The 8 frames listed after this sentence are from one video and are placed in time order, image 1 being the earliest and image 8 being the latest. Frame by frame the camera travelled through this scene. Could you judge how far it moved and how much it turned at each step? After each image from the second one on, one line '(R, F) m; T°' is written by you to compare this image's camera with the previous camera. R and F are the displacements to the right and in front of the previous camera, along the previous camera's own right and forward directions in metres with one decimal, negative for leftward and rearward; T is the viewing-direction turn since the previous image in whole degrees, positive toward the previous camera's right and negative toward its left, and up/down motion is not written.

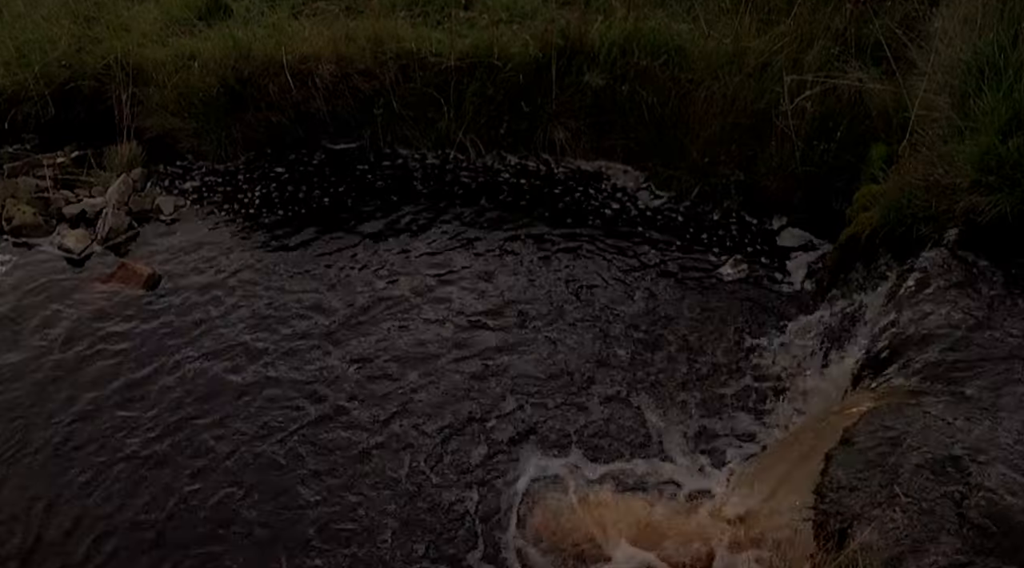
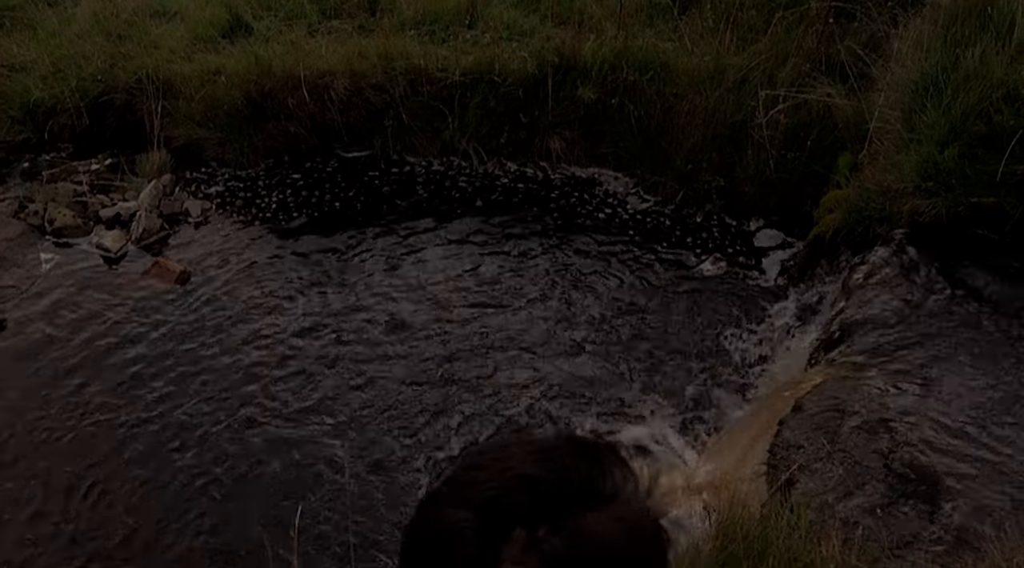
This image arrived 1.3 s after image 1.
(0.0, -0.5) m; 0°
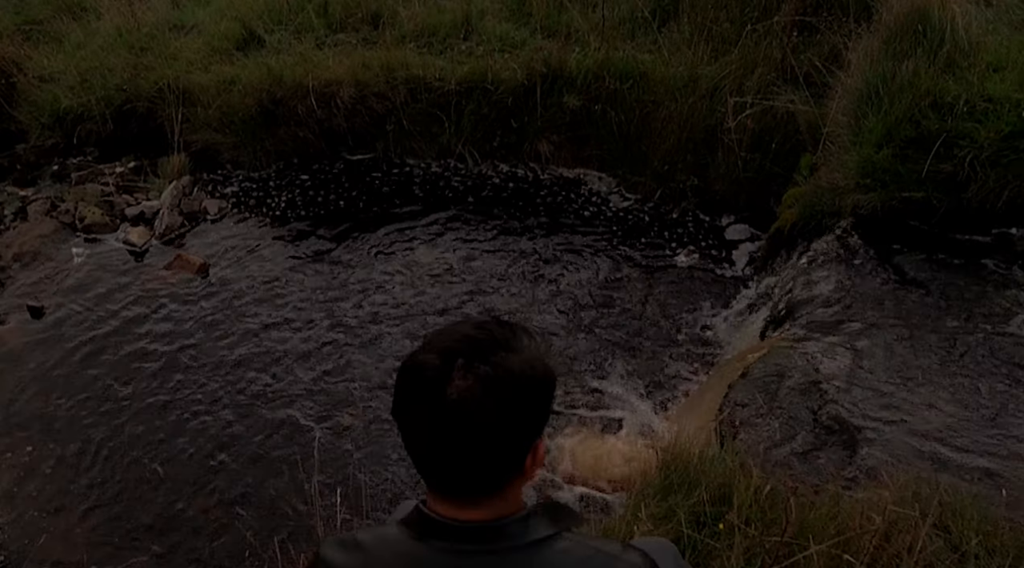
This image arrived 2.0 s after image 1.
(+0.1, -0.6) m; 0°
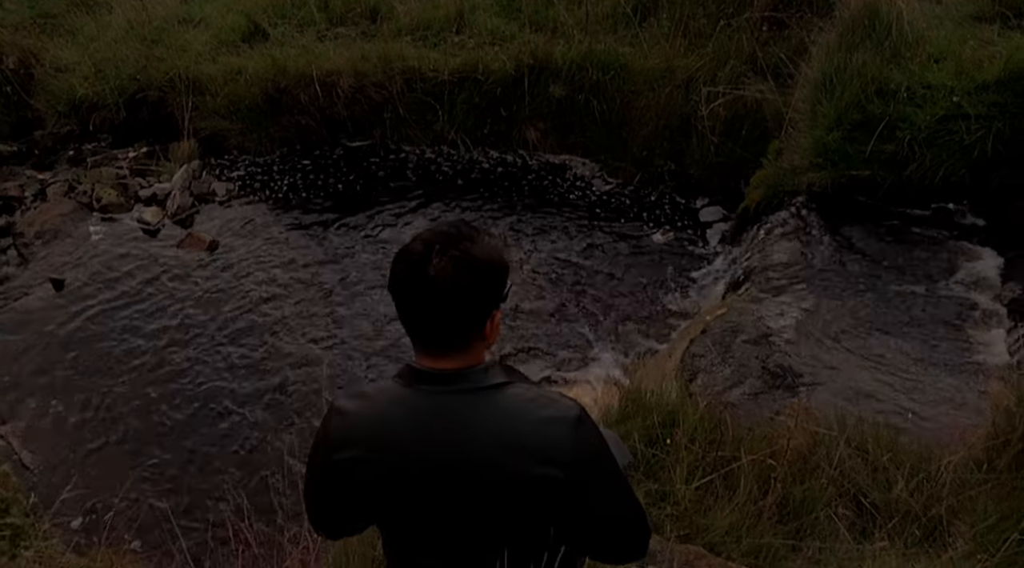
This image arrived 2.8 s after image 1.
(+0.1, -0.5) m; 0°
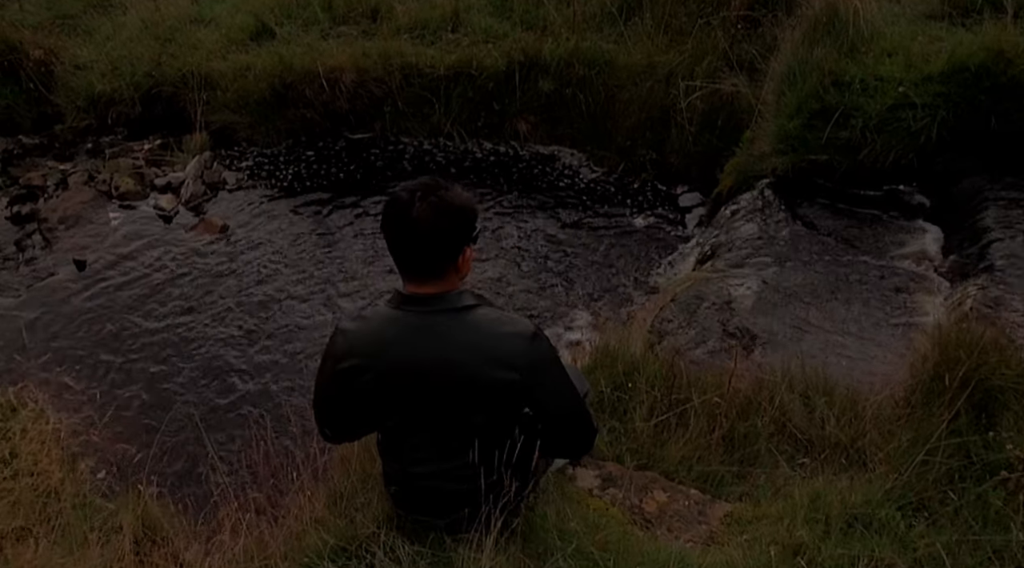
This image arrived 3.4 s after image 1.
(+0.1, -0.5) m; 0°
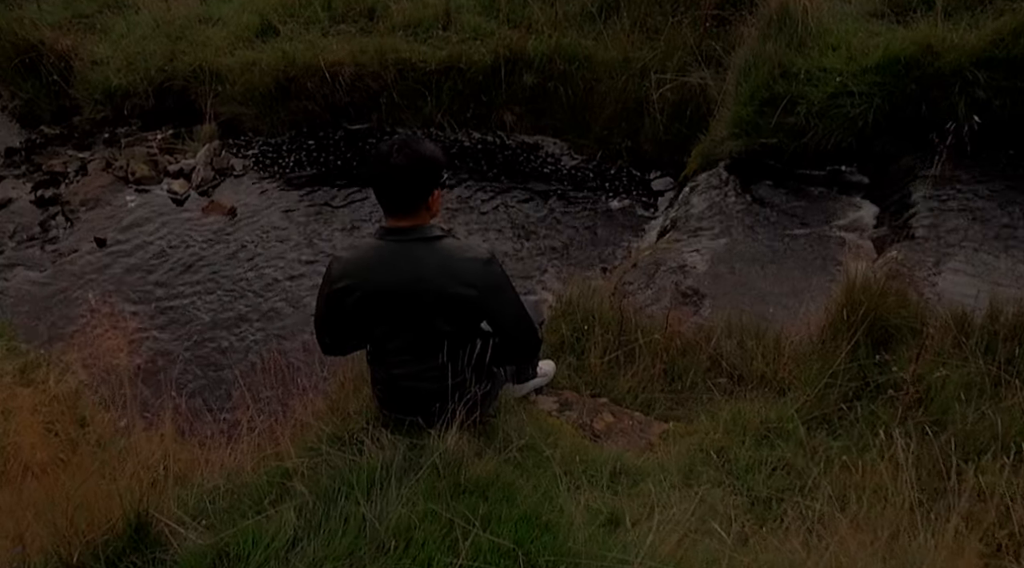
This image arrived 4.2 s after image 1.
(+0.1, -0.7) m; 0°
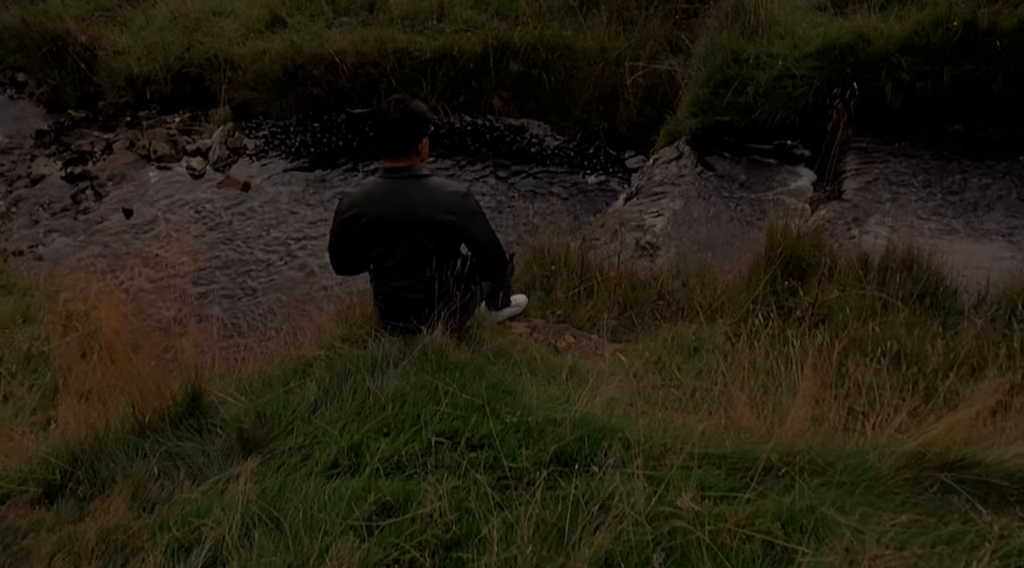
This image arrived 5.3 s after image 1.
(+0.1, -0.9) m; 0°
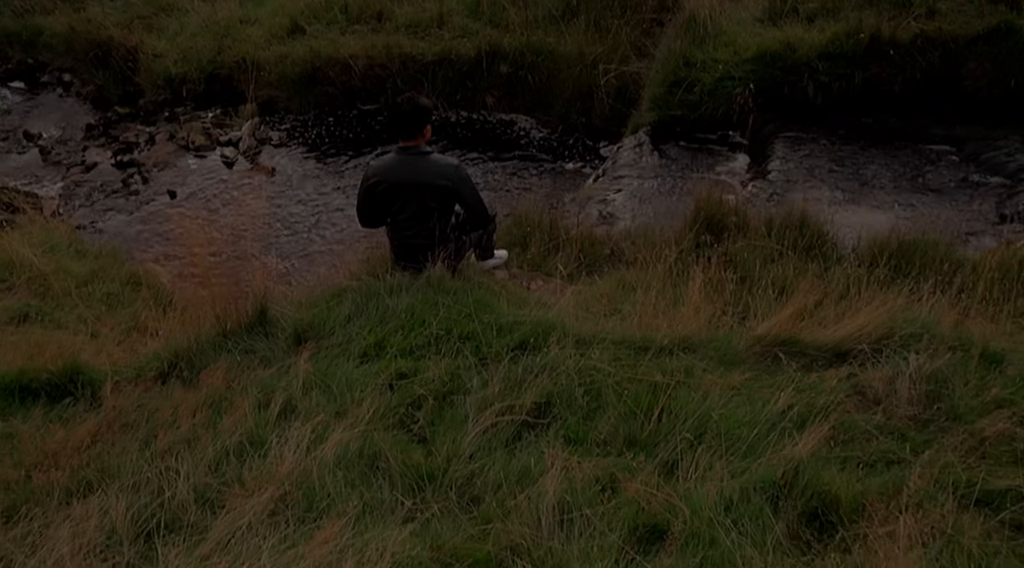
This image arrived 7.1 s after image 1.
(+0.1, -1.5) m; 0°
